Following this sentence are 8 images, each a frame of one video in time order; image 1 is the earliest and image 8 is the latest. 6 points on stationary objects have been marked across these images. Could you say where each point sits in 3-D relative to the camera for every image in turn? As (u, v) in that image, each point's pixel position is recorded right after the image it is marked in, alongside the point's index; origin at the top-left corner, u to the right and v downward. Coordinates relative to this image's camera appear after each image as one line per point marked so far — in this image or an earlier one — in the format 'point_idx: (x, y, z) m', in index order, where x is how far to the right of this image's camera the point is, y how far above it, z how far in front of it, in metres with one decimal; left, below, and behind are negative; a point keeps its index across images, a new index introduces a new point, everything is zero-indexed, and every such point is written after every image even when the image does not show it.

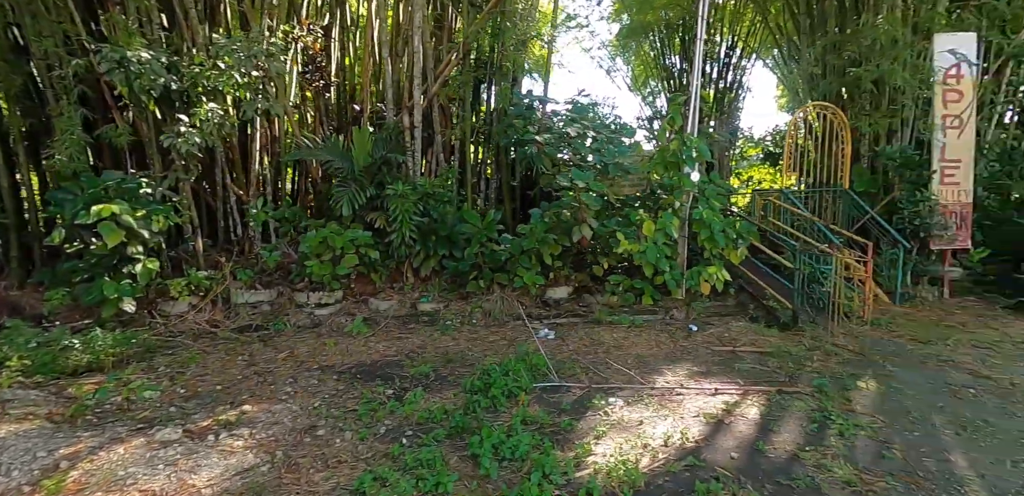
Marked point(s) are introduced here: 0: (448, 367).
0: (-0.5, -0.9, +3.5) m
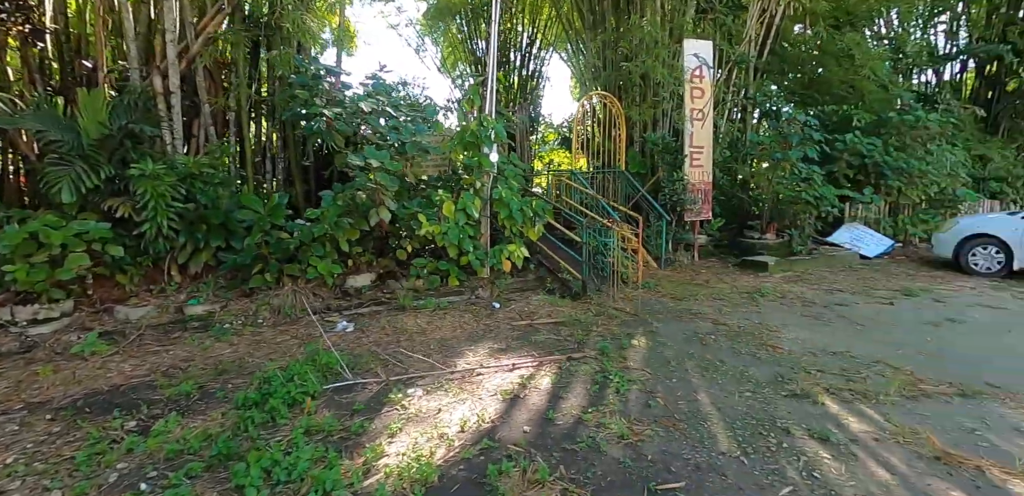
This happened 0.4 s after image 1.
0: (-1.8, -0.8, +2.9) m
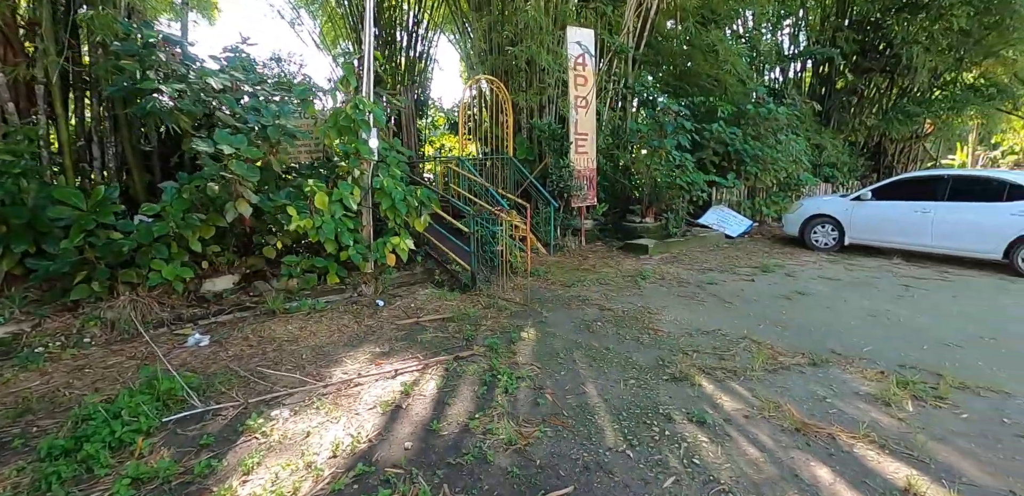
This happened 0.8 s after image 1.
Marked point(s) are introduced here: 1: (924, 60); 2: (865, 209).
0: (-2.4, -0.8, +2.4) m
1: (+7.8, +3.6, +9.4) m
2: (+4.3, +0.5, +6.0) m
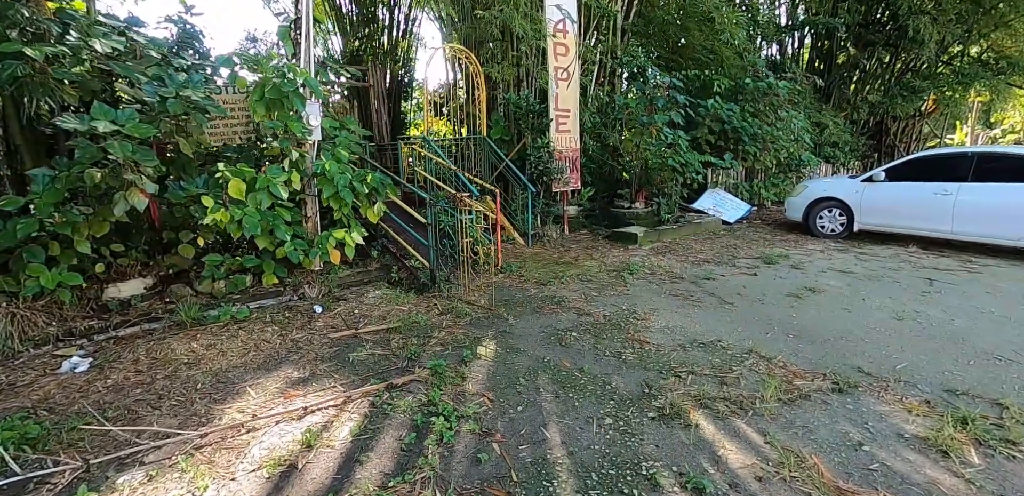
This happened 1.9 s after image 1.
0: (-2.6, -0.9, +1.7) m
1: (+7.4, +3.9, +8.7) m
2: (+4.0, +0.6, +5.4) m
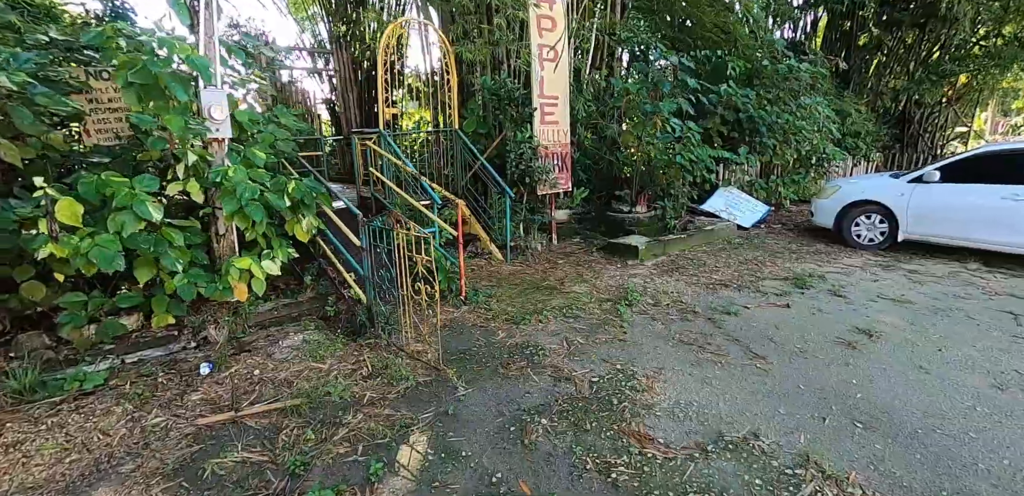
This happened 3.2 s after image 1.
0: (-2.8, -1.1, +0.9) m
1: (+7.2, +3.8, +7.7) m
2: (+3.8, +0.5, +4.5) m
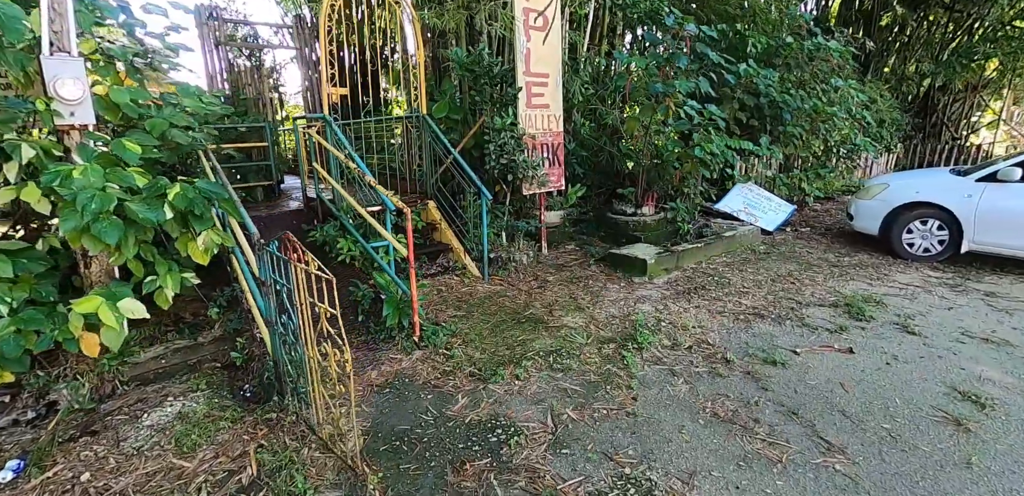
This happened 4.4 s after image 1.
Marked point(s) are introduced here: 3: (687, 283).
0: (-3.0, -1.3, 0.0) m
1: (+7.0, +3.8, +6.8) m
2: (+3.6, +0.4, +3.6) m
3: (+1.3, -0.2, +3.6) m
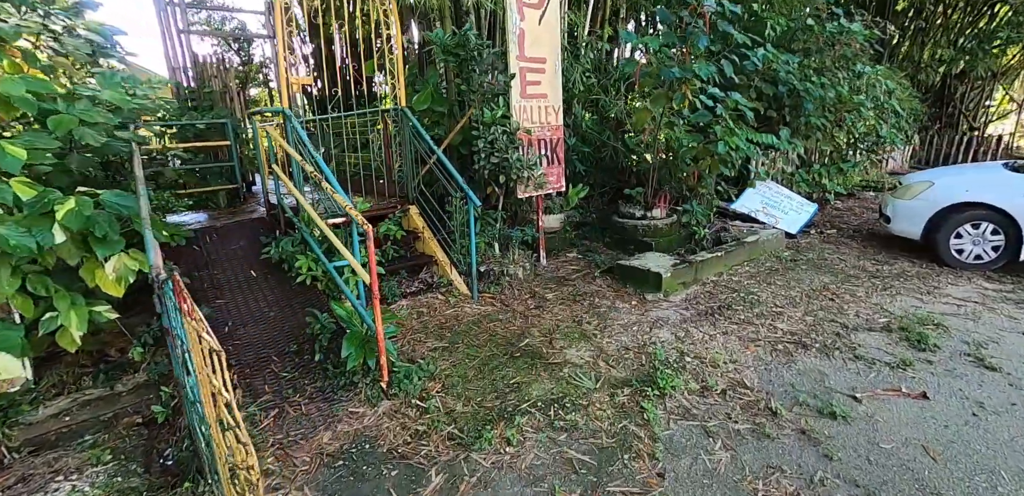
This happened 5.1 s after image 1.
0: (-3.0, -1.5, -0.5) m
1: (+7.0, +3.8, +6.2) m
2: (+3.6, +0.3, +3.1) m
3: (+1.2, -0.3, +3.1) m
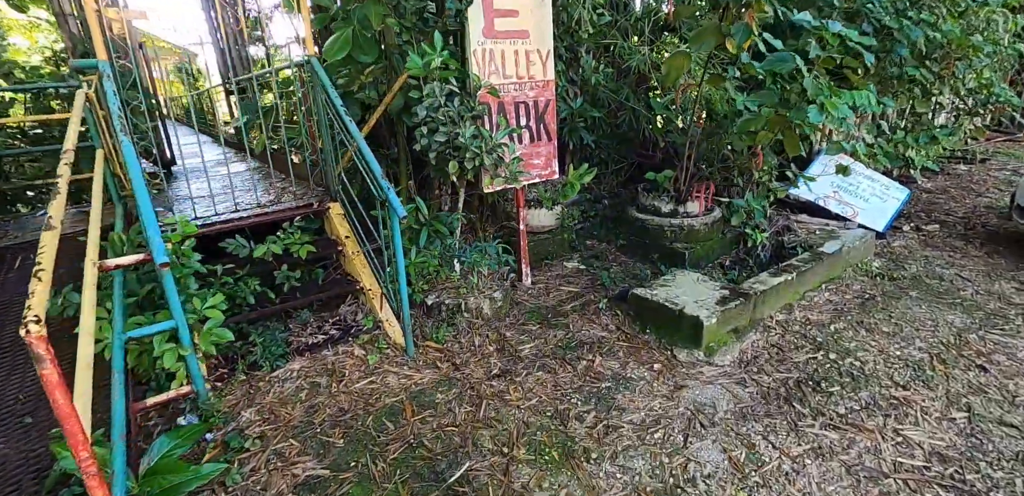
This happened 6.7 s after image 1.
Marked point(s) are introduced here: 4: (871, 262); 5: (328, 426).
0: (-3.3, -1.9, -1.3) m
1: (+6.9, +3.9, +4.5) m
2: (+3.4, +0.2, +1.8) m
3: (+1.0, -0.5, +1.9) m
4: (+2.1, -0.1, +2.8) m
5: (-0.6, -0.6, +1.7) m
